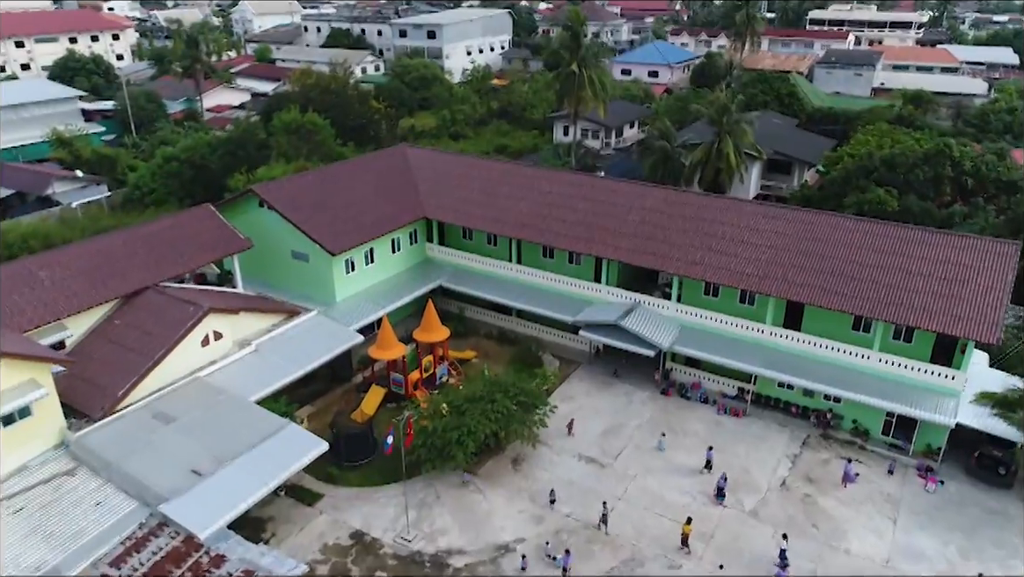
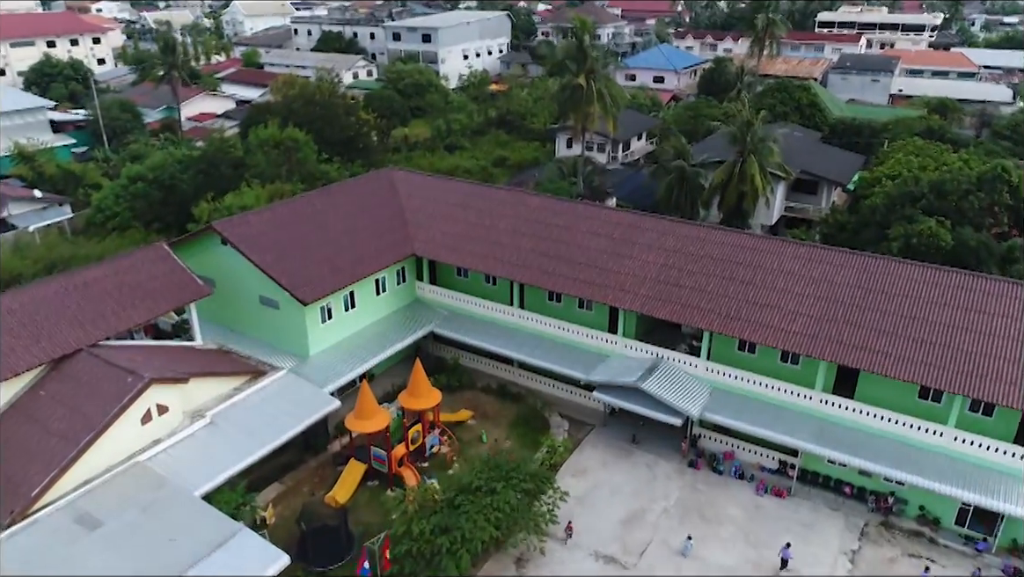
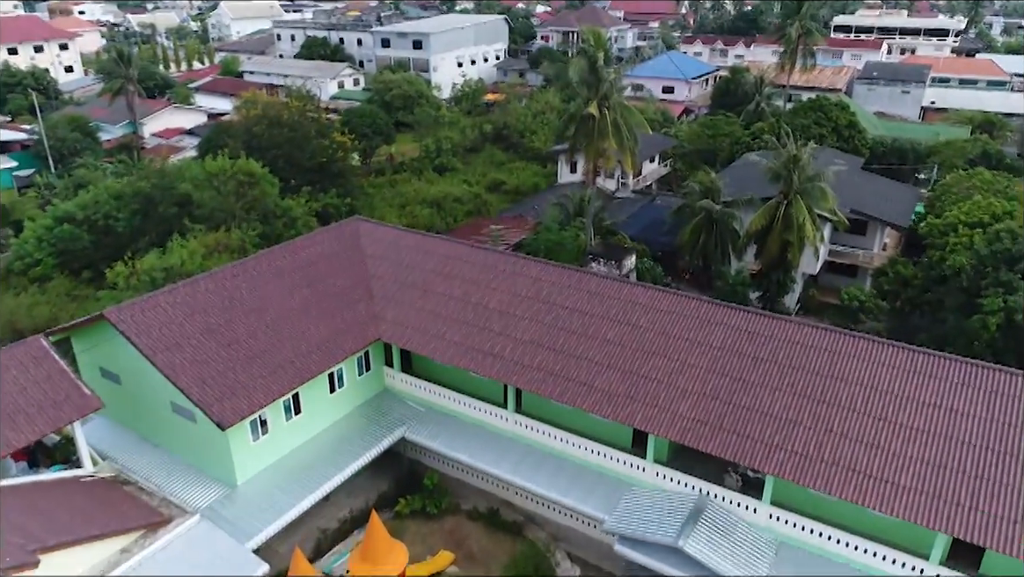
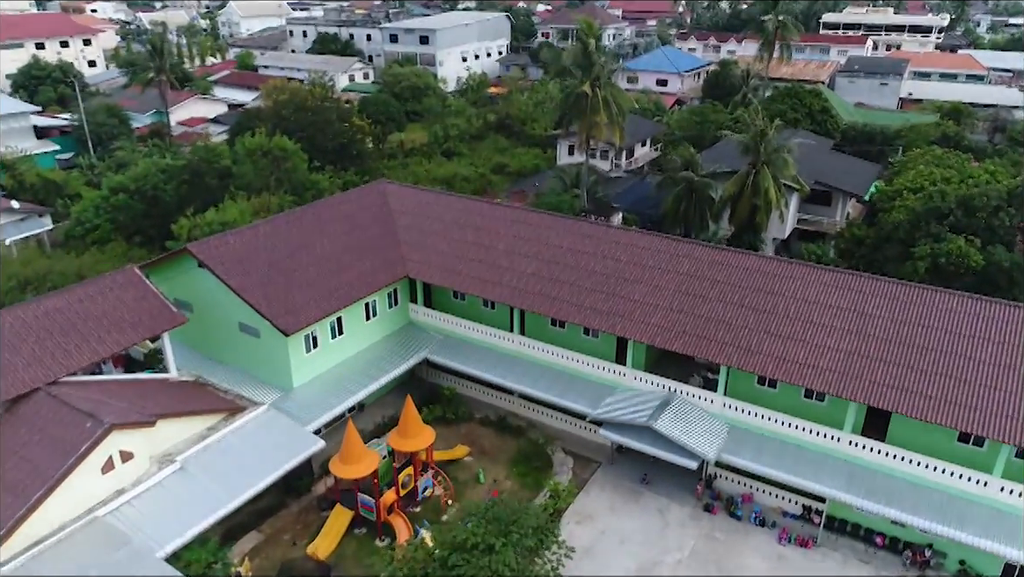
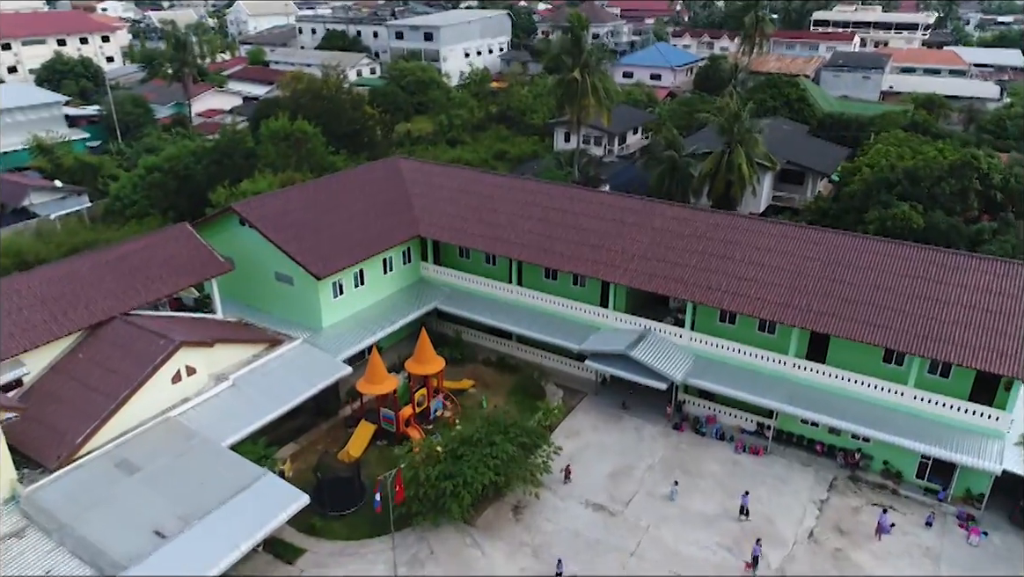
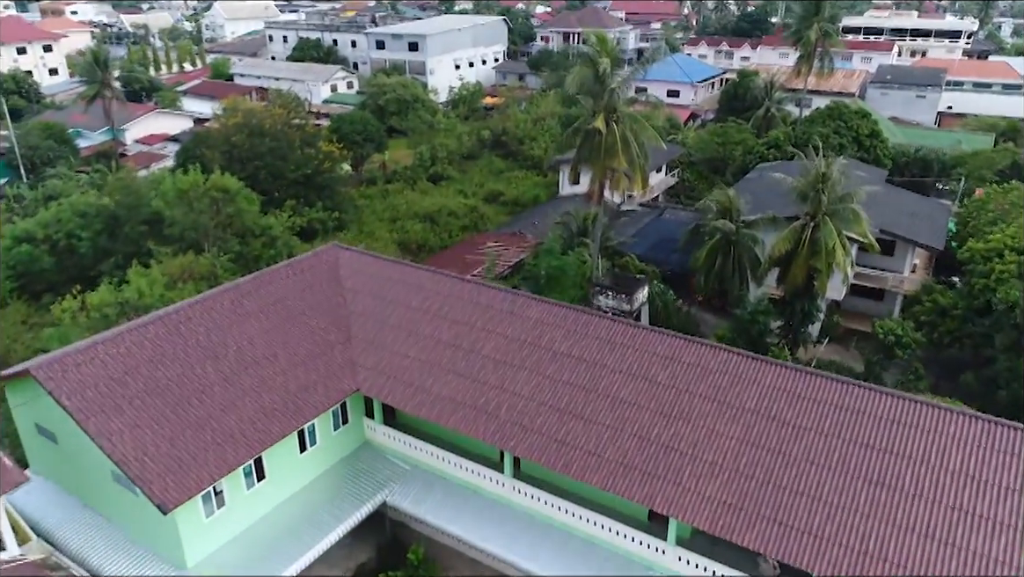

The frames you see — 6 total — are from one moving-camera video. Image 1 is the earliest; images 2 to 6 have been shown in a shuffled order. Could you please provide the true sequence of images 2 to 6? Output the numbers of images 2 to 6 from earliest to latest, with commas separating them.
5, 2, 4, 3, 6
